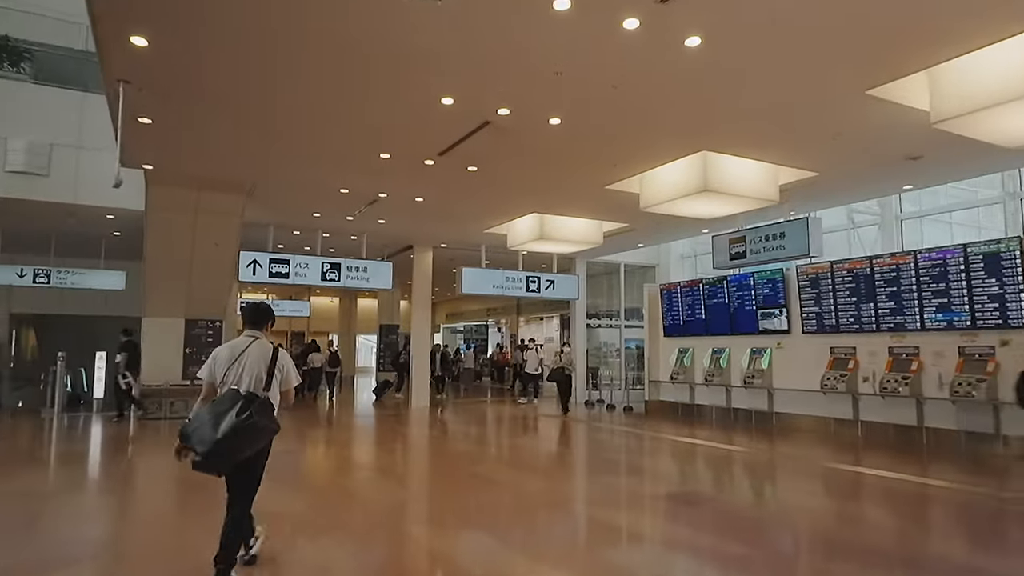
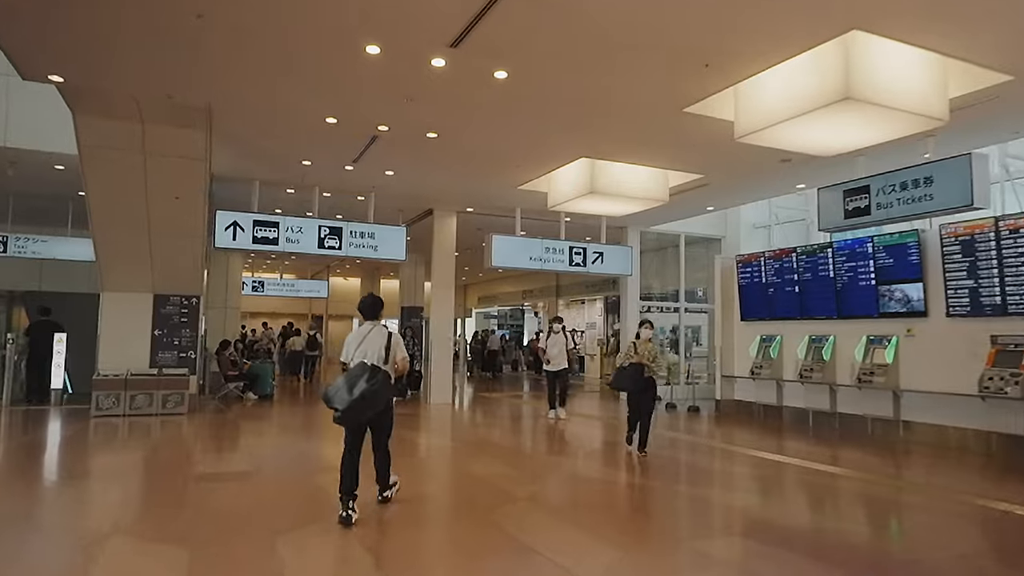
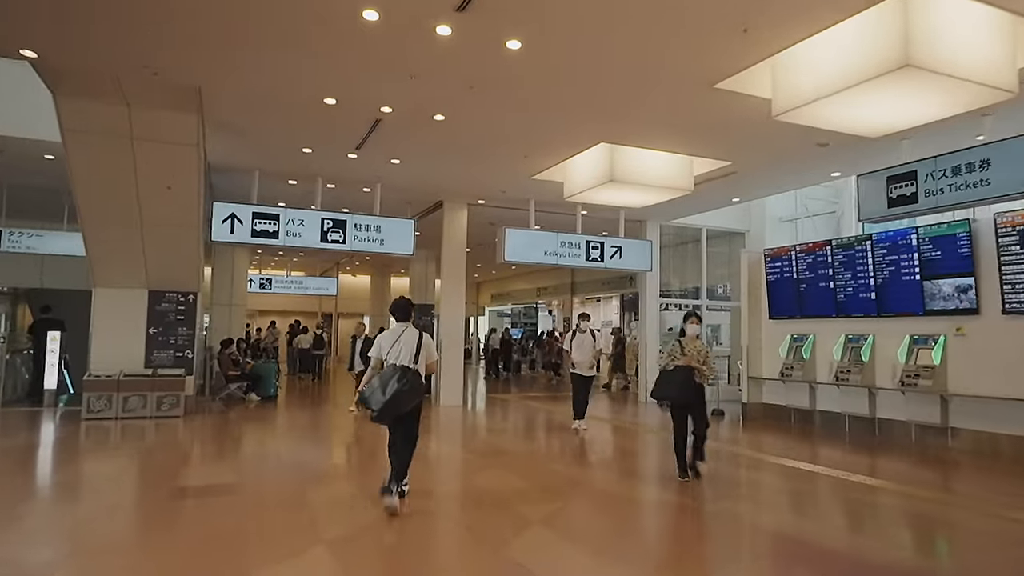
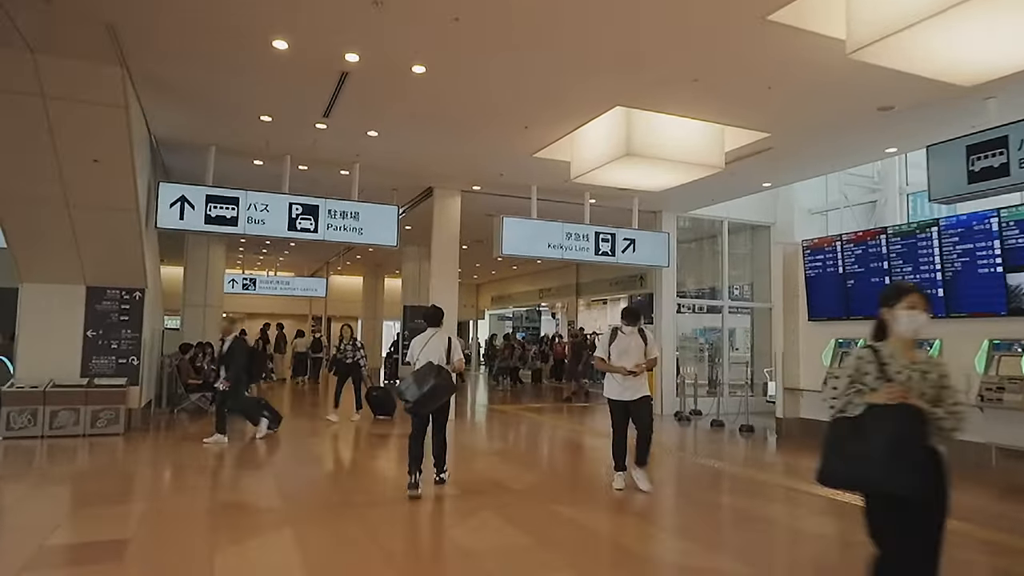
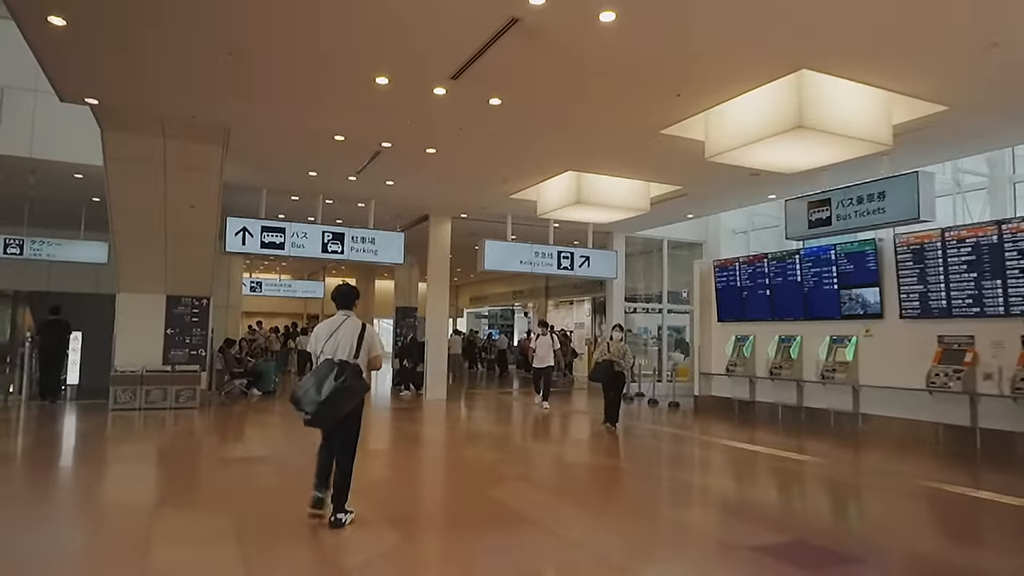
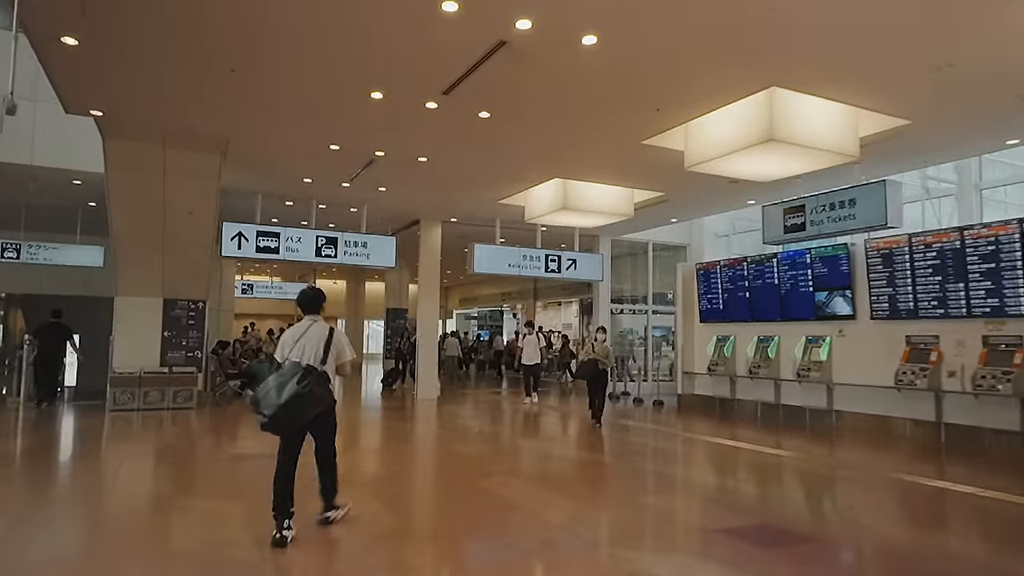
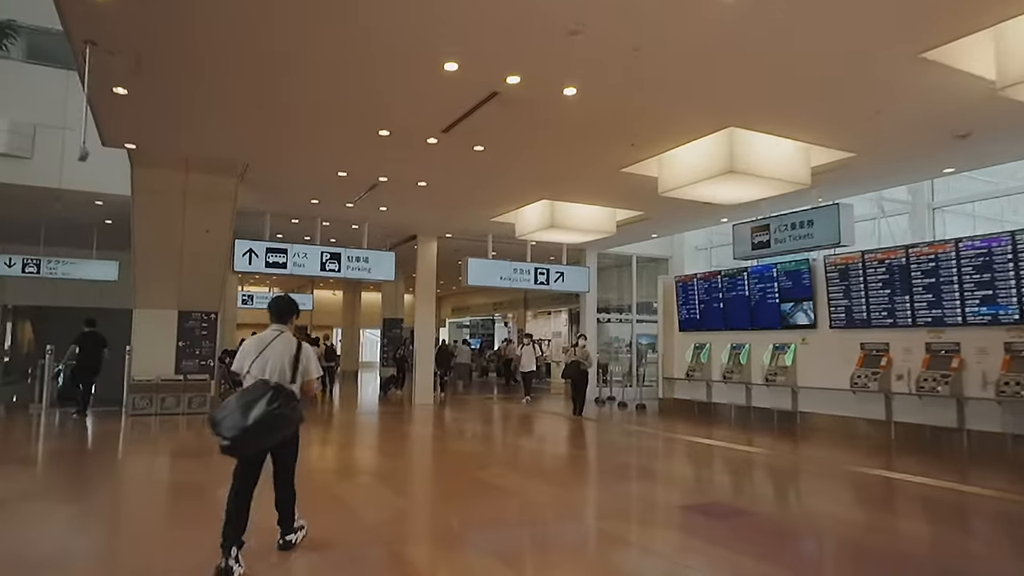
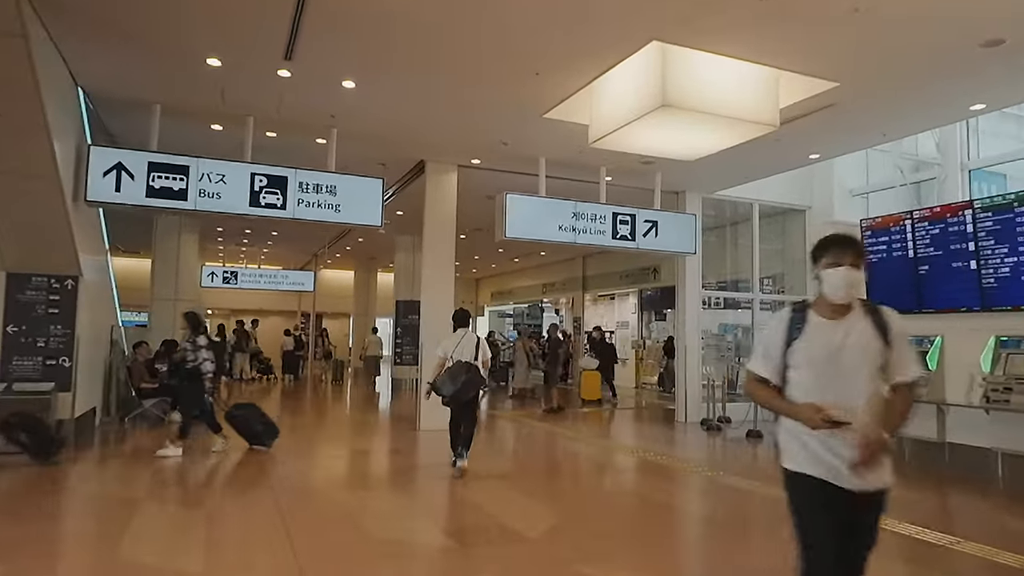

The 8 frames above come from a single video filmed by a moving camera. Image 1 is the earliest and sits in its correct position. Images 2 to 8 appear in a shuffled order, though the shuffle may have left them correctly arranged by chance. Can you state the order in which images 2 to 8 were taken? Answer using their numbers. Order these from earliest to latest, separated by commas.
7, 6, 5, 2, 3, 4, 8
